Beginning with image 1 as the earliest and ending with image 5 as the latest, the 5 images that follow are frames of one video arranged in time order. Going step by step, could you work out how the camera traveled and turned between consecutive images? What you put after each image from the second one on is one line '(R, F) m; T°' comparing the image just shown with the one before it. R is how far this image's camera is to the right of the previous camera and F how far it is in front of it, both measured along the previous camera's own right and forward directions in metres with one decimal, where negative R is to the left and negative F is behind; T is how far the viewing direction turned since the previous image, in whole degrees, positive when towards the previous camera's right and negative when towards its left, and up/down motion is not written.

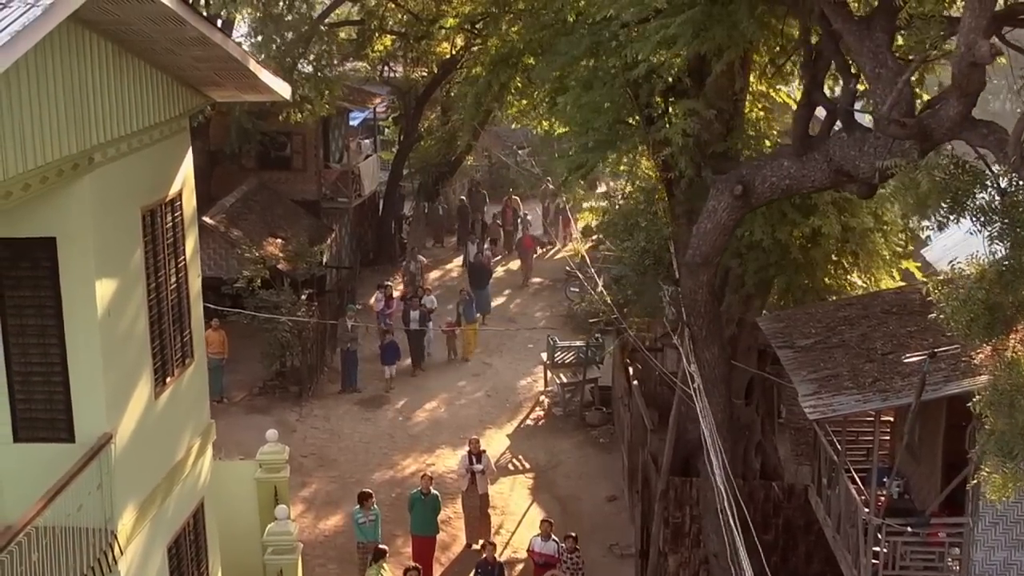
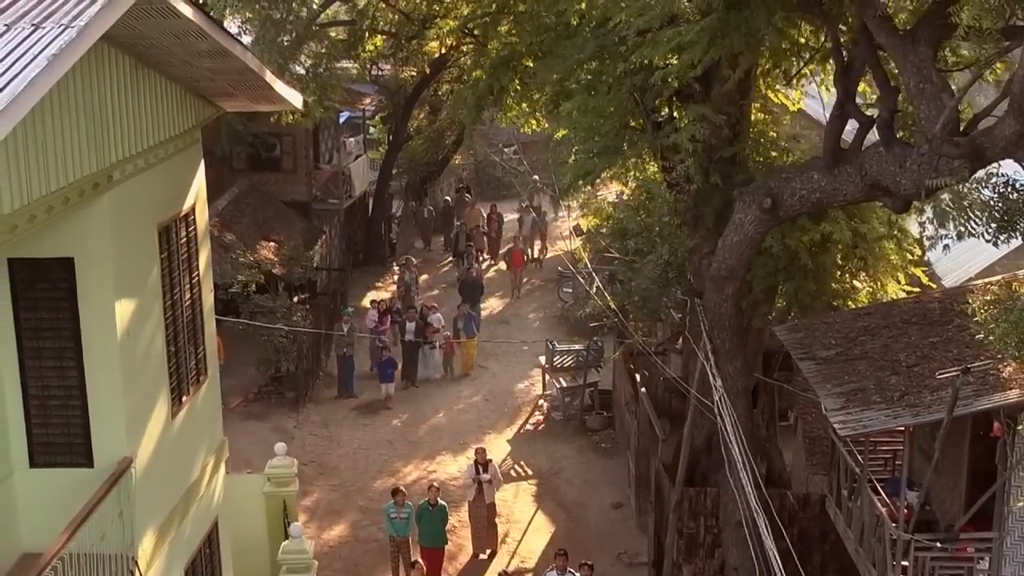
(-0.4, +0.2) m; +1°
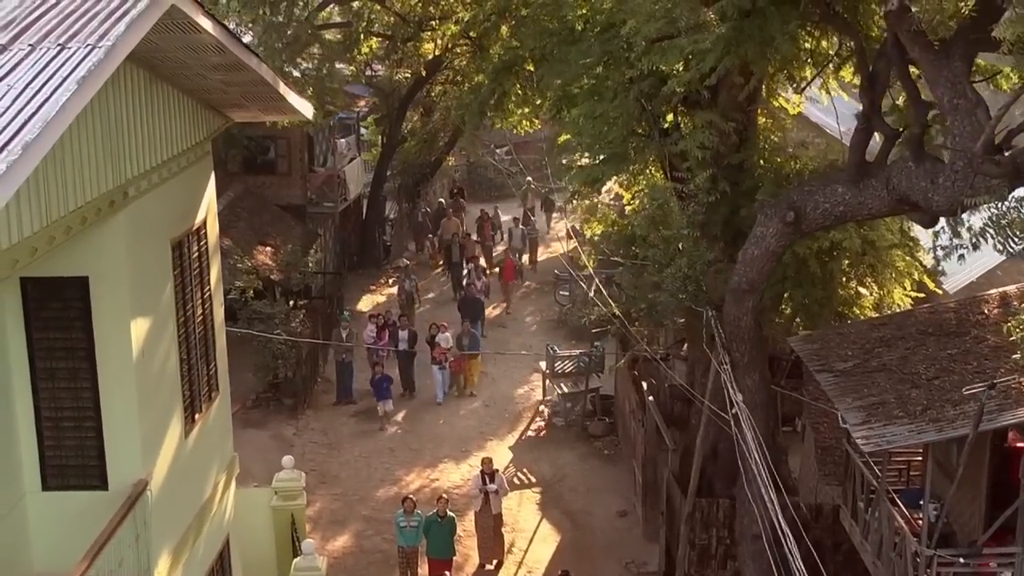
(-0.3, +0.1) m; +1°
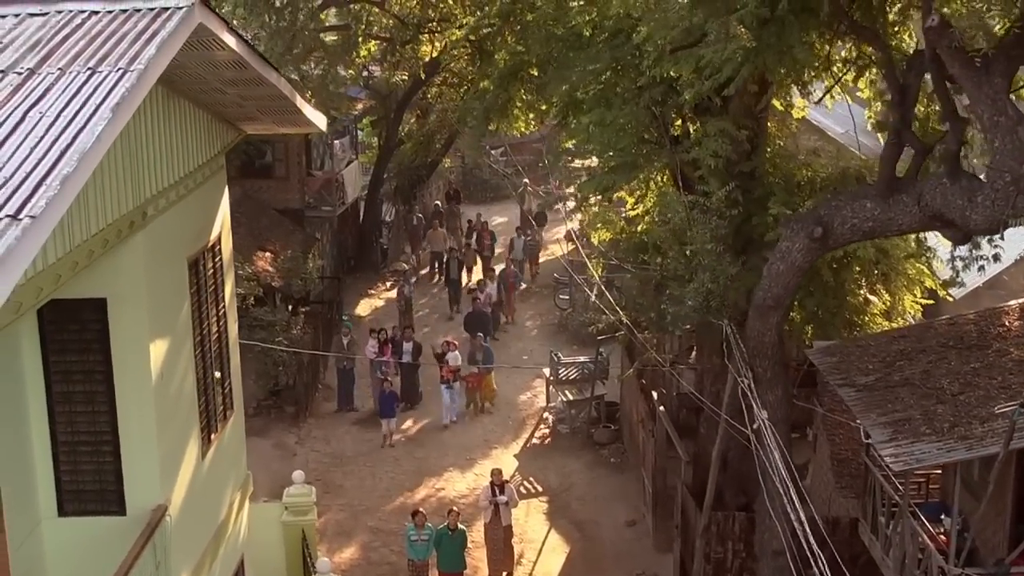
(-0.3, +0.2) m; +1°
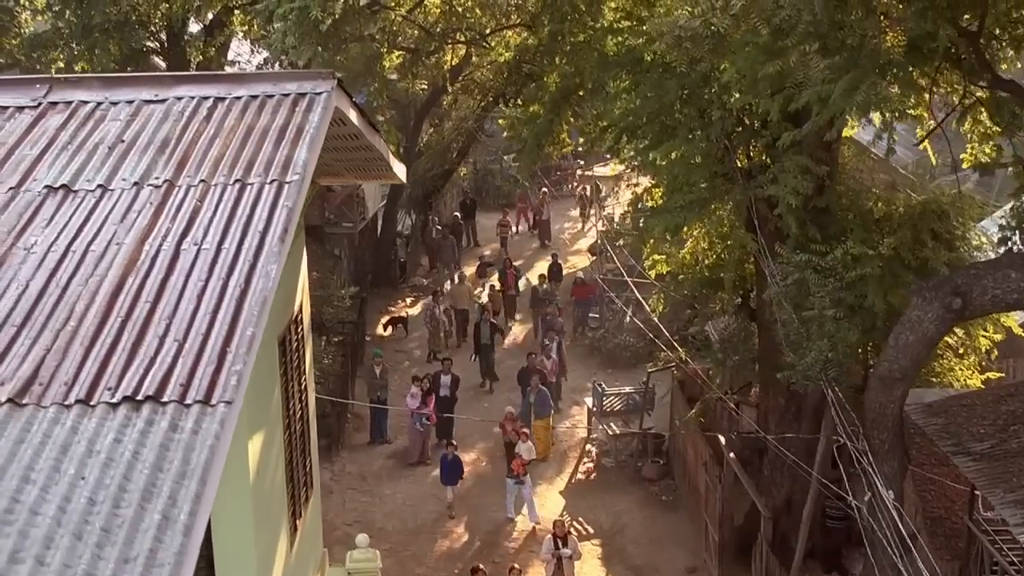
(-0.9, +0.7) m; +1°
